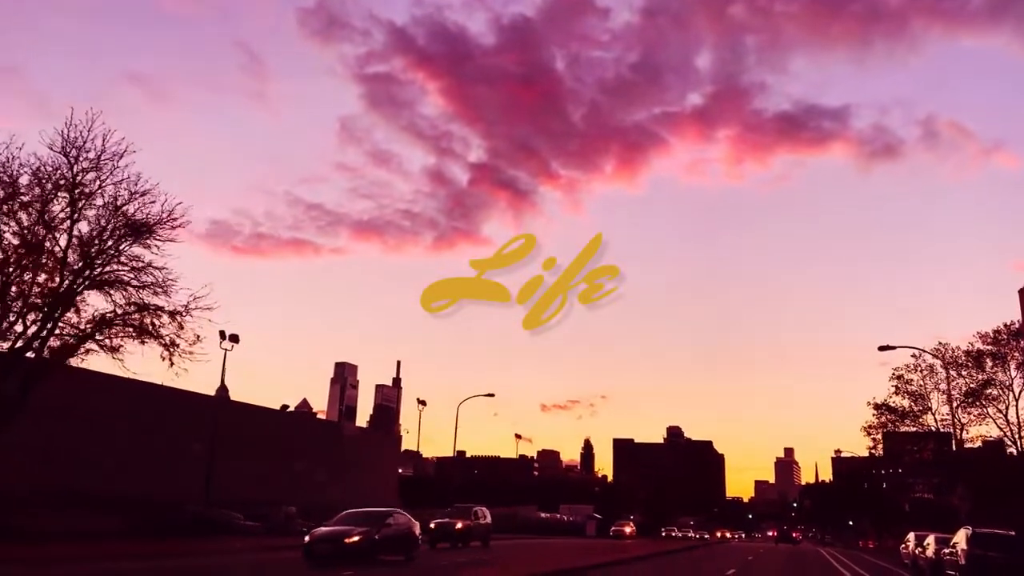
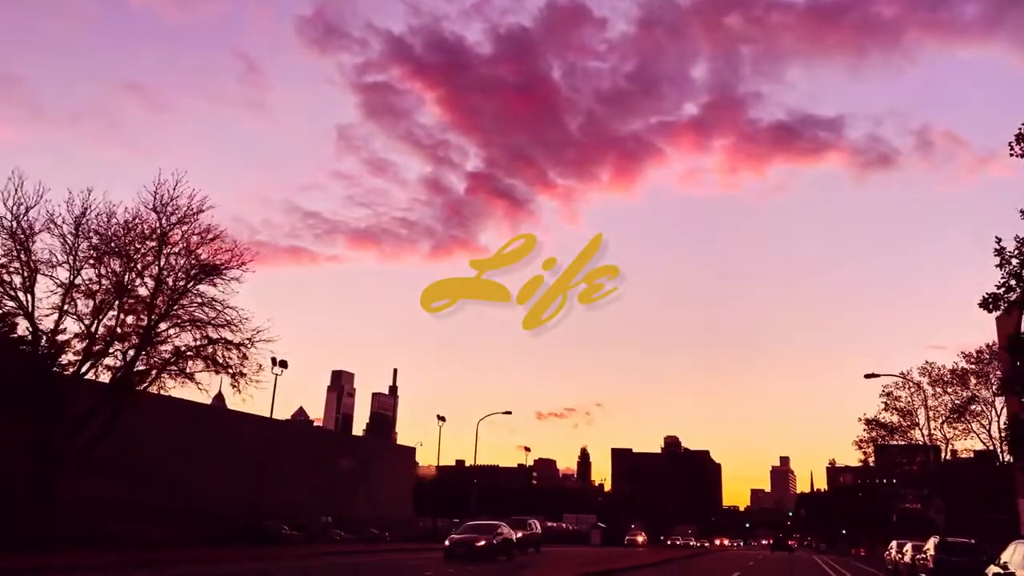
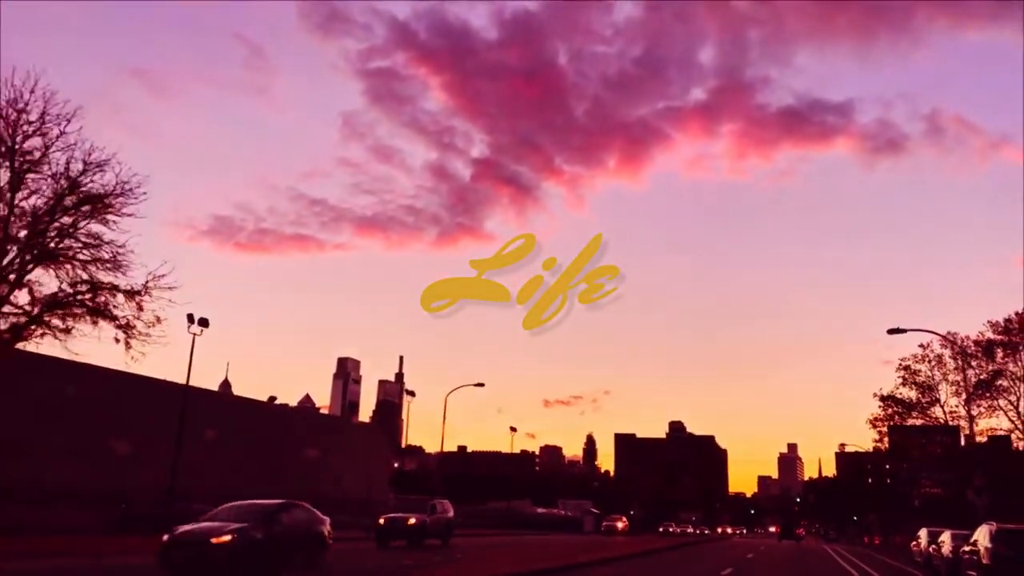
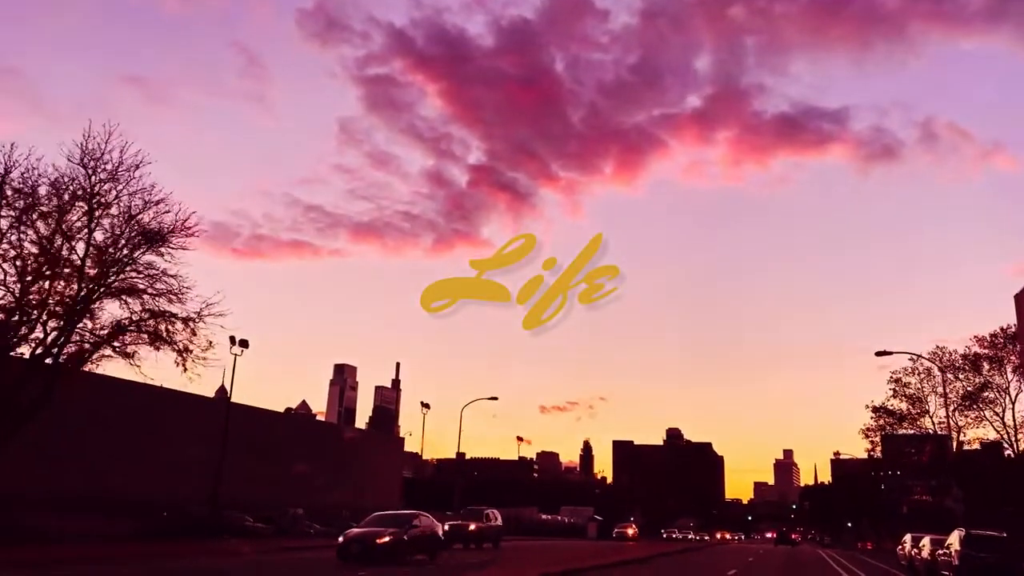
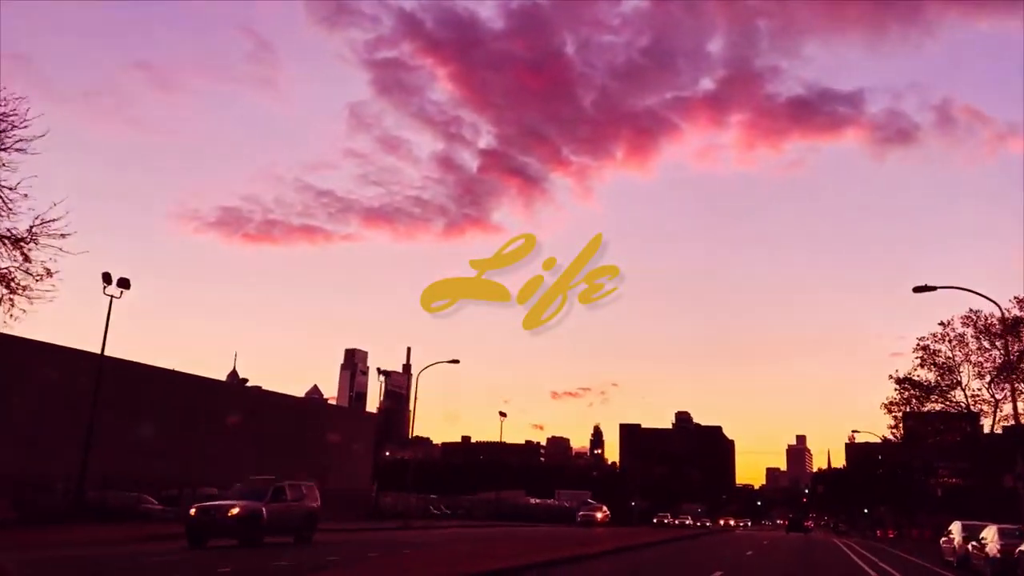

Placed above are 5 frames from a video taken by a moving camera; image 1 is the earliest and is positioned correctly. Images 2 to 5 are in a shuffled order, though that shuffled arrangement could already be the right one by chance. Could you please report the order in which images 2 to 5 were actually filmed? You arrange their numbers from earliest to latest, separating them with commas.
5, 3, 2, 4
